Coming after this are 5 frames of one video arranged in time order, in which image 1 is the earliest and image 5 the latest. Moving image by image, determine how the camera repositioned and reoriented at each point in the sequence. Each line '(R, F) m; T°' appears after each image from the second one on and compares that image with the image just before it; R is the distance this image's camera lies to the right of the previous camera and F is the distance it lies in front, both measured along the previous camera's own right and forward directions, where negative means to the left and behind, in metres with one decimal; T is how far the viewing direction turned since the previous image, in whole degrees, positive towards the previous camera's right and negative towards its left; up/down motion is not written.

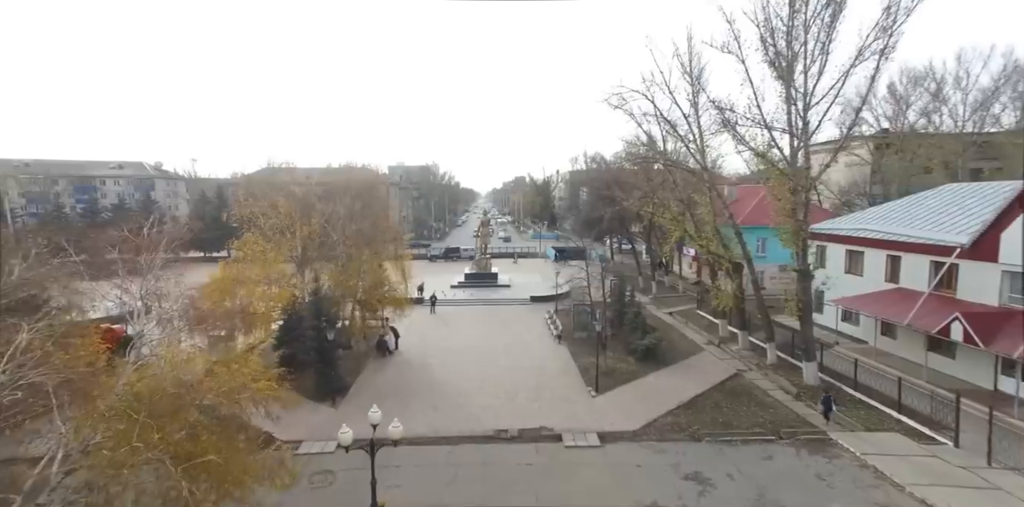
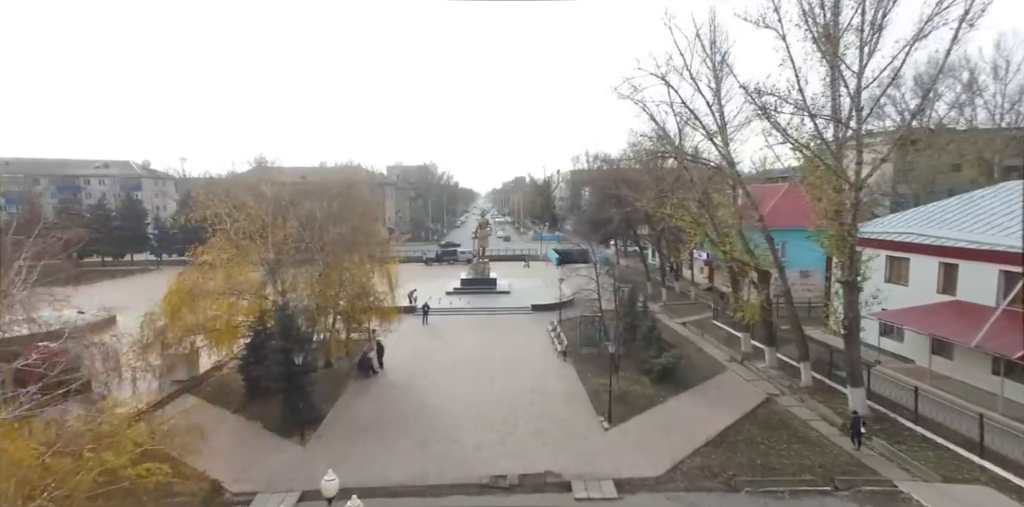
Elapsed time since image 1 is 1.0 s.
(0.0, +1.6) m; 0°
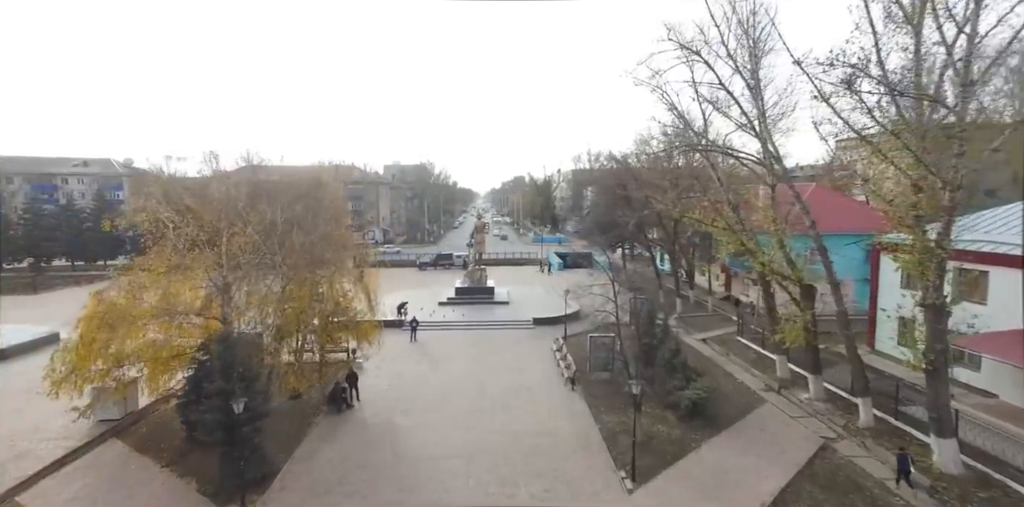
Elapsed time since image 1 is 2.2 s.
(0.0, +2.0) m; 0°
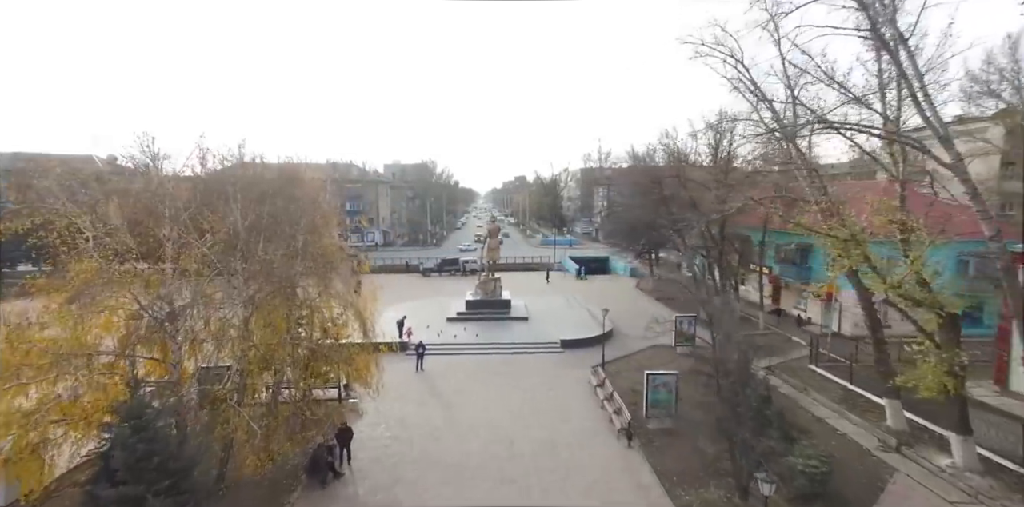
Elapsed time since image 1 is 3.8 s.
(-0.7, +2.9) m; 0°
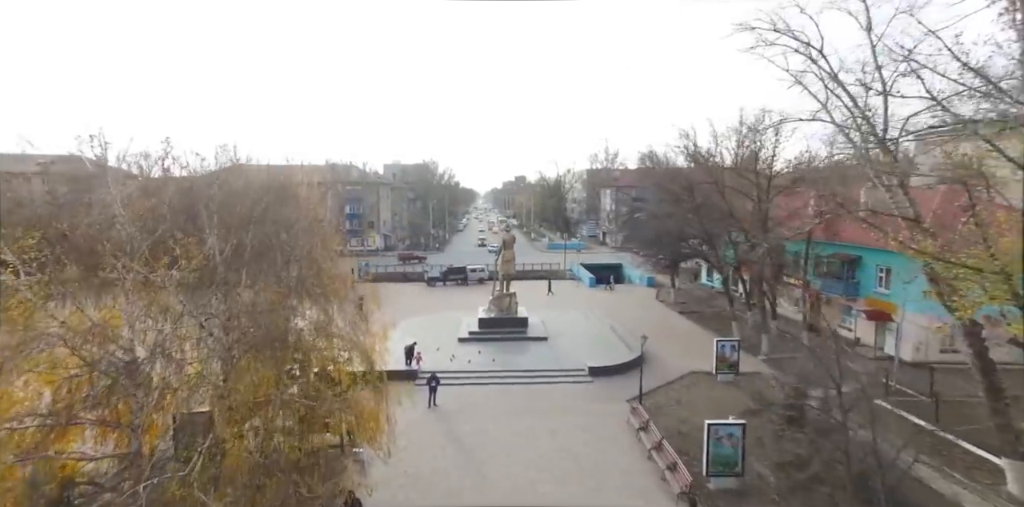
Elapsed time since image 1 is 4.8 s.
(-0.7, +1.7) m; 0°
